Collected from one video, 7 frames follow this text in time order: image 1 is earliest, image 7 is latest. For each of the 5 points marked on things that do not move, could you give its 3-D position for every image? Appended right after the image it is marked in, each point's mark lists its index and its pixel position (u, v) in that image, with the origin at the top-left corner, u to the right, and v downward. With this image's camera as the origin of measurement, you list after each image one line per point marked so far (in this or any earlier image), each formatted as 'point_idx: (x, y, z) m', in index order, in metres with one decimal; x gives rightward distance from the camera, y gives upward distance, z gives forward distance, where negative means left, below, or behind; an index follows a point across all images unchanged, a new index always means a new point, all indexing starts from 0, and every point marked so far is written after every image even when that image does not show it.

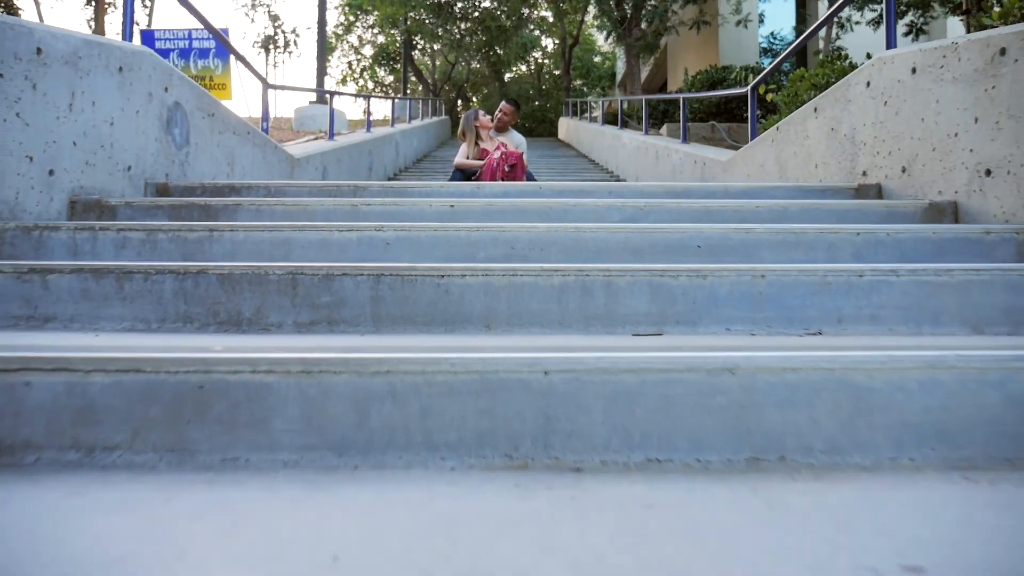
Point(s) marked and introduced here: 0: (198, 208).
0: (-1.2, +0.3, +2.7) m
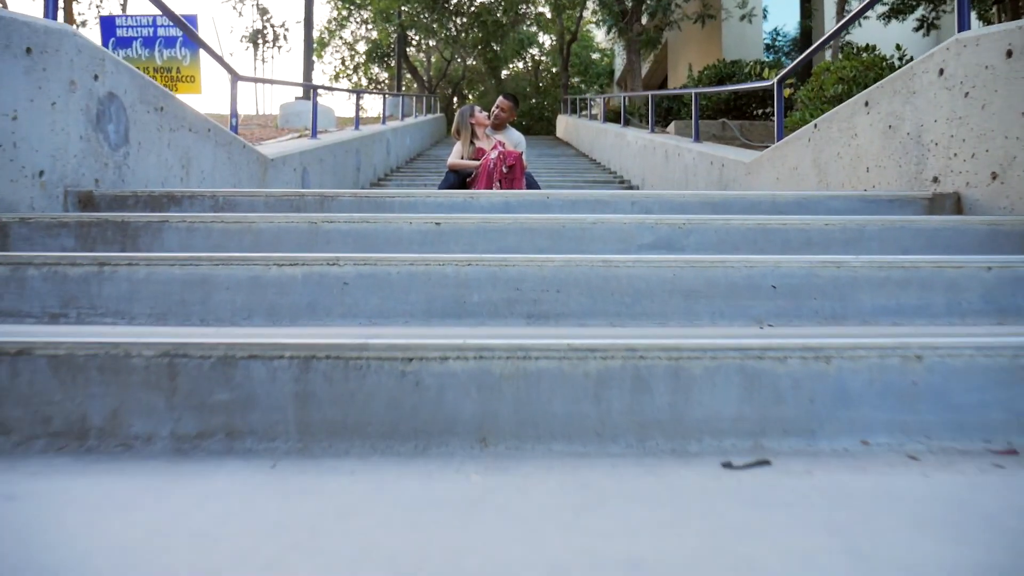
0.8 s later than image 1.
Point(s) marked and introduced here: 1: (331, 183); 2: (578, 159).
0: (-1.2, +0.2, +2.1) m
1: (-1.8, +1.0, +7.1) m
2: (+1.2, +2.2, +12.9) m
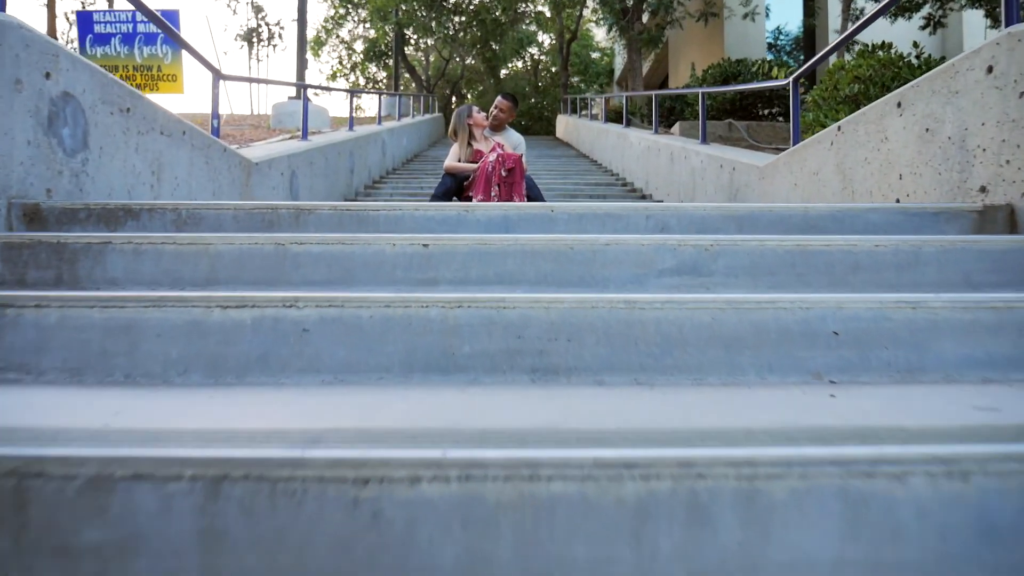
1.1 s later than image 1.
0: (-1.2, +0.1, +1.8) m
1: (-1.8, +0.9, +6.8) m
2: (+1.1, +2.2, +12.6) m
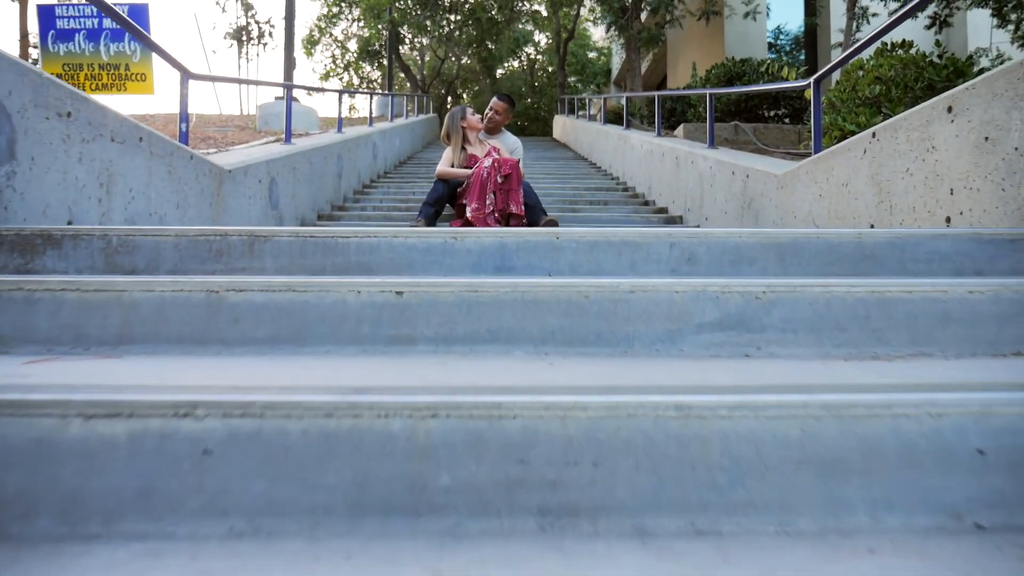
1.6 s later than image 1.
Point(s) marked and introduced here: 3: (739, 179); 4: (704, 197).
0: (-1.2, 0.0, +1.4) m
1: (-1.8, +0.8, +6.4) m
2: (+1.1, +2.1, +12.2) m
3: (+1.6, +0.8, +5.3) m
4: (+1.6, +0.8, +6.1) m
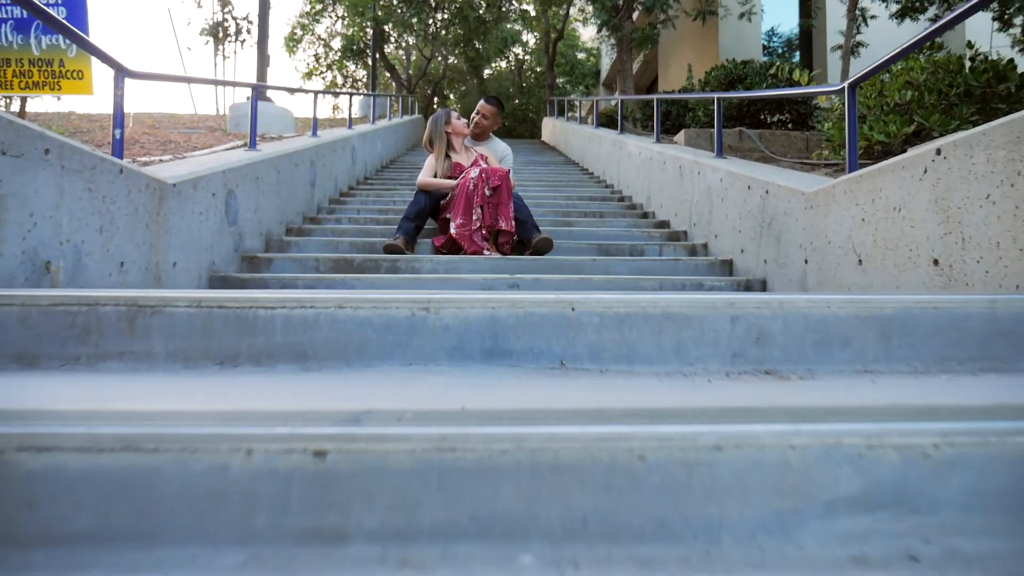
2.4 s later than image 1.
0: (-1.2, -0.2, +0.8) m
1: (-1.9, +0.6, +5.8) m
2: (+0.9, +1.9, +11.6) m
3: (+1.5, +0.6, +4.7) m
4: (+1.5, +0.6, +5.6) m
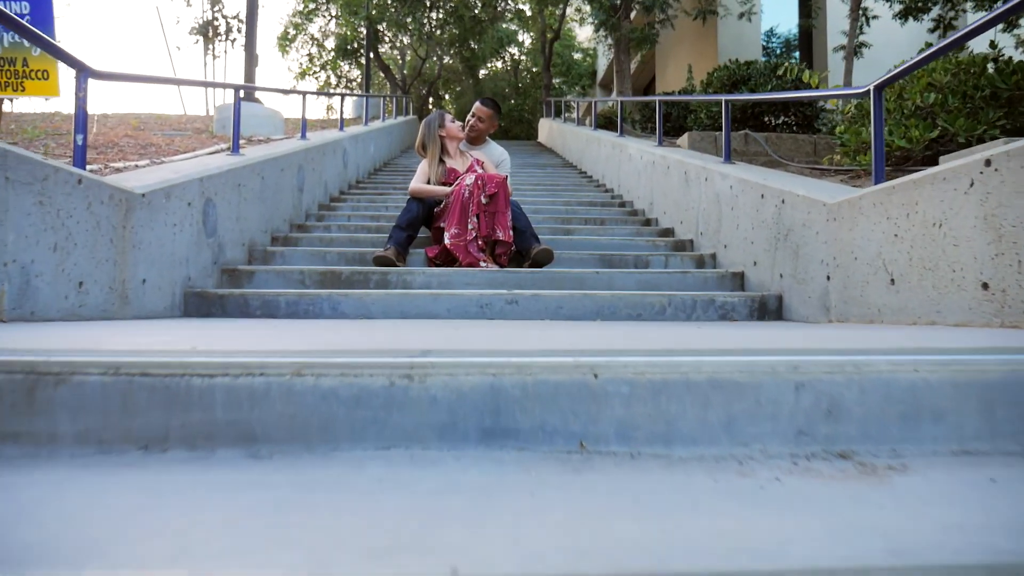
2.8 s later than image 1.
0: (-1.1, -0.3, +0.5) m
1: (-1.9, +0.6, +5.5) m
2: (+0.8, +1.8, +11.3) m
3: (+1.5, +0.5, +4.4) m
4: (+1.5, +0.5, +5.3) m
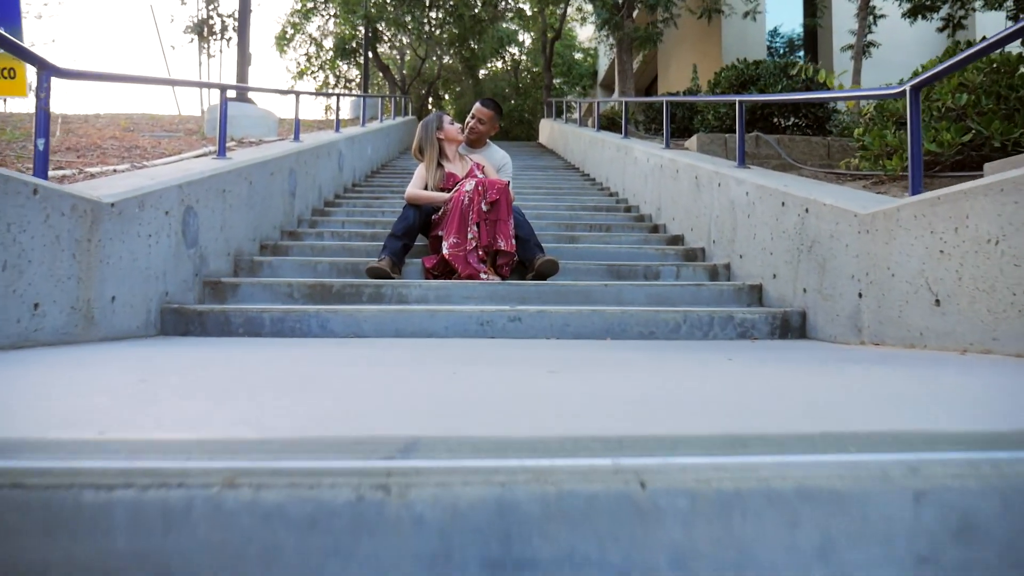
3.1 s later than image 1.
0: (-1.1, -0.4, +0.2) m
1: (-1.9, +0.5, +5.2) m
2: (+0.8, +1.7, +11.0) m
3: (+1.6, +0.4, +4.1) m
4: (+1.5, +0.4, +5.0) m
